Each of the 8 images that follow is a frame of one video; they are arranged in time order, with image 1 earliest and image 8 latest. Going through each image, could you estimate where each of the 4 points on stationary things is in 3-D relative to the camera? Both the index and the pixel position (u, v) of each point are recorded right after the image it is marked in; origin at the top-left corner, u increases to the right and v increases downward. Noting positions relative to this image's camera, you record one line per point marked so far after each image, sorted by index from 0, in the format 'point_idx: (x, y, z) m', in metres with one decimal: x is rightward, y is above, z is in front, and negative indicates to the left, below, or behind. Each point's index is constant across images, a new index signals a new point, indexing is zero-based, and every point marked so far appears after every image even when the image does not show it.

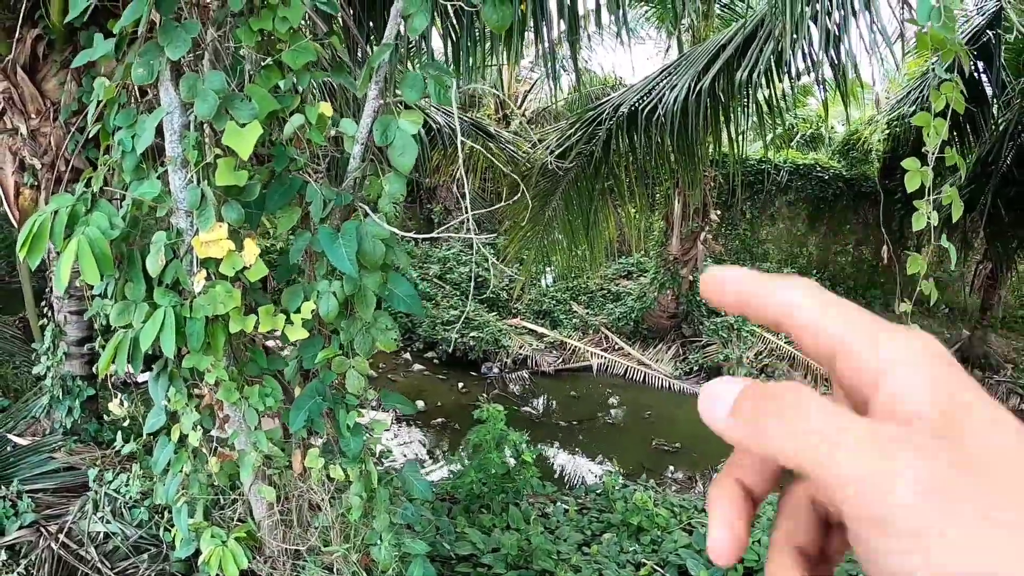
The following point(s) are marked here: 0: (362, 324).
0: (-0.4, -0.1, +1.5) m
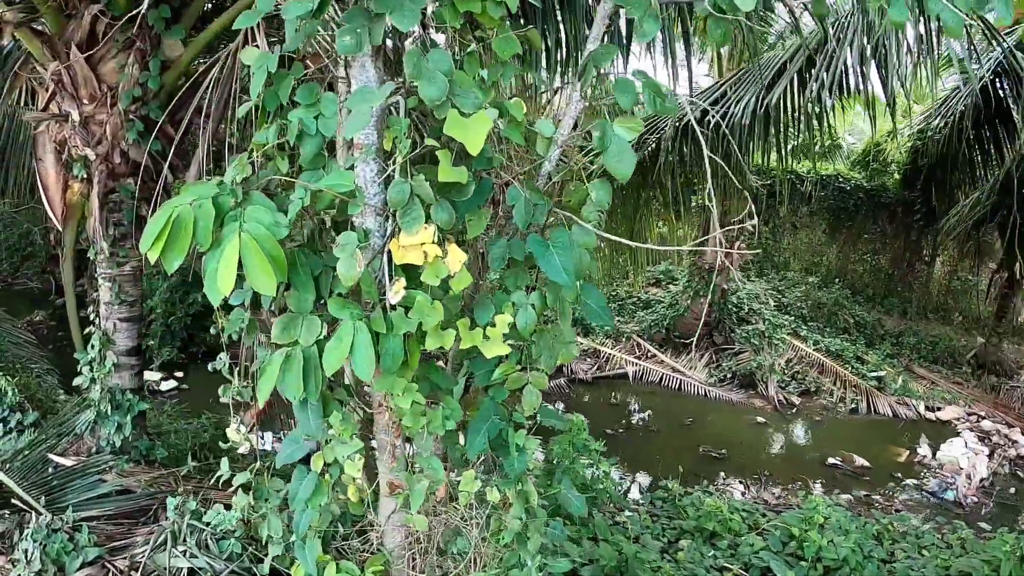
0: (+0.1, -0.1, +1.4) m
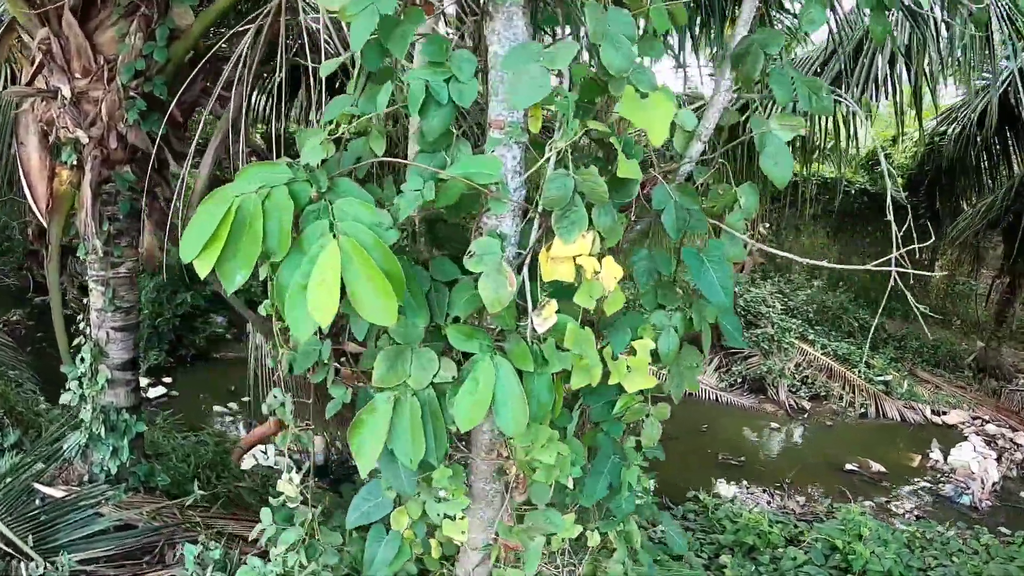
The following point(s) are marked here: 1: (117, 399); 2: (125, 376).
0: (+0.4, -0.2, +1.2) m
1: (-1.6, -0.4, +2.2) m
2: (-1.6, -0.4, +2.2) m
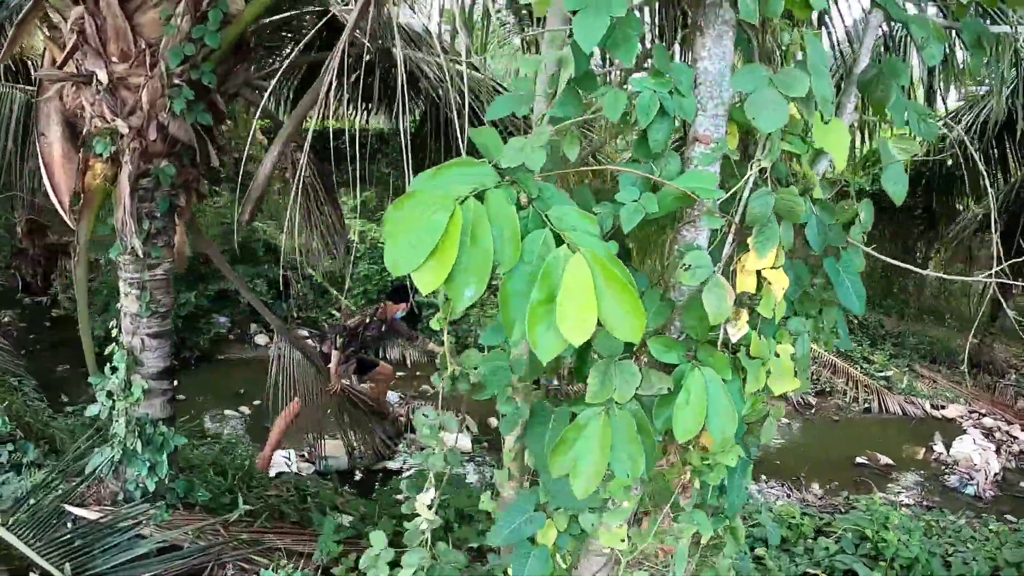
0: (+0.7, -0.2, +1.2) m
1: (-1.3, -0.5, +2.0) m
2: (-1.3, -0.4, +2.0) m
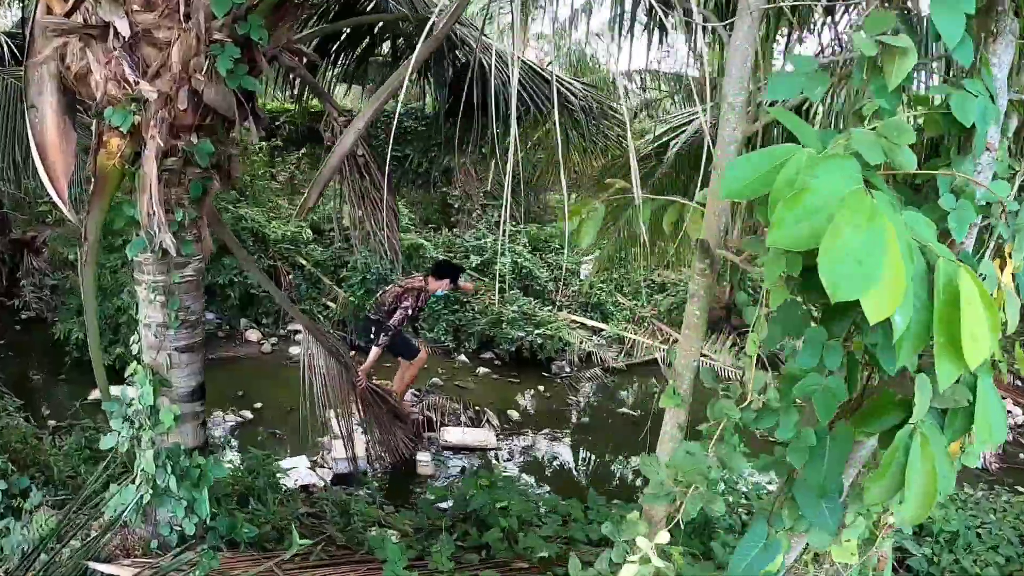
0: (+1.0, -0.2, +1.0) m
1: (-1.0, -0.5, +1.7) m
2: (-1.0, -0.4, +1.7) m
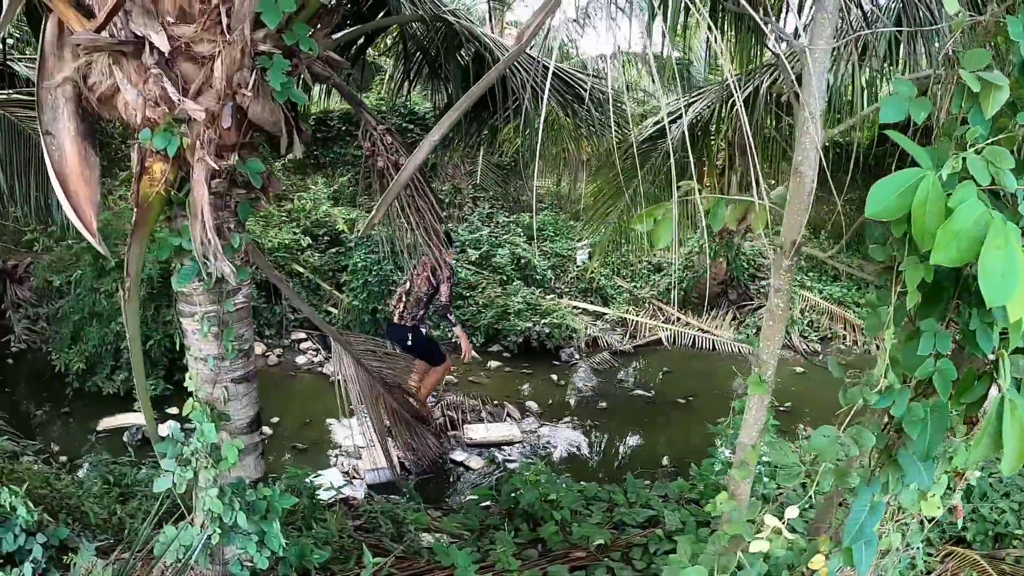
0: (+1.3, -0.1, +1.1) m
1: (-0.8, -0.5, +1.7) m
2: (-0.8, -0.4, +1.7) m
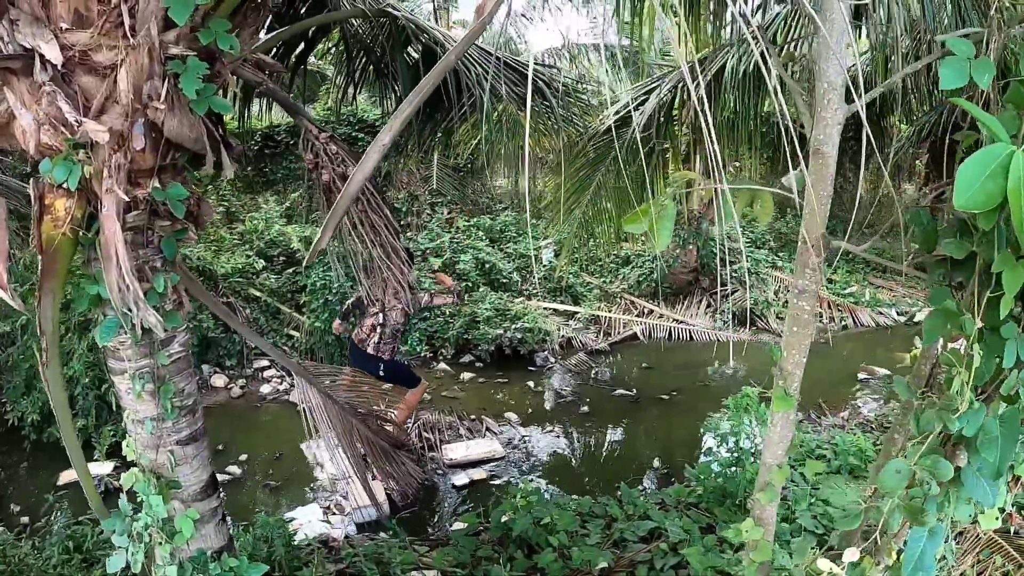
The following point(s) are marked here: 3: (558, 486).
0: (+1.2, 0.0, +1.0) m
1: (-0.8, -0.6, +1.5) m
2: (-0.8, -0.6, +1.5) m
3: (+0.3, -1.2, +3.4) m
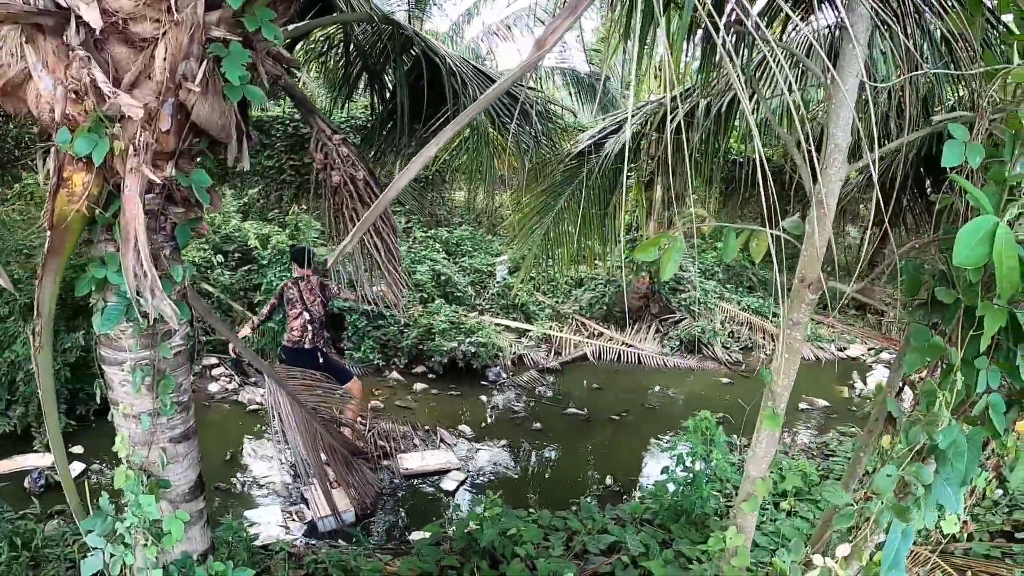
0: (+1.3, -0.1, +1.1) m
1: (-0.9, -0.6, +1.4) m
2: (-0.8, -0.5, +1.4) m
3: (0.0, -1.3, +3.5) m
